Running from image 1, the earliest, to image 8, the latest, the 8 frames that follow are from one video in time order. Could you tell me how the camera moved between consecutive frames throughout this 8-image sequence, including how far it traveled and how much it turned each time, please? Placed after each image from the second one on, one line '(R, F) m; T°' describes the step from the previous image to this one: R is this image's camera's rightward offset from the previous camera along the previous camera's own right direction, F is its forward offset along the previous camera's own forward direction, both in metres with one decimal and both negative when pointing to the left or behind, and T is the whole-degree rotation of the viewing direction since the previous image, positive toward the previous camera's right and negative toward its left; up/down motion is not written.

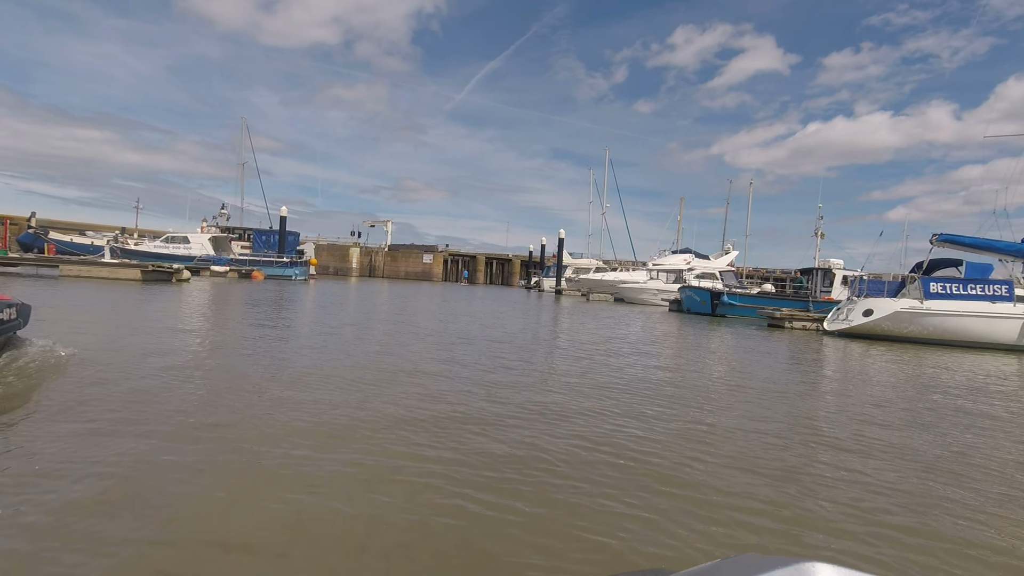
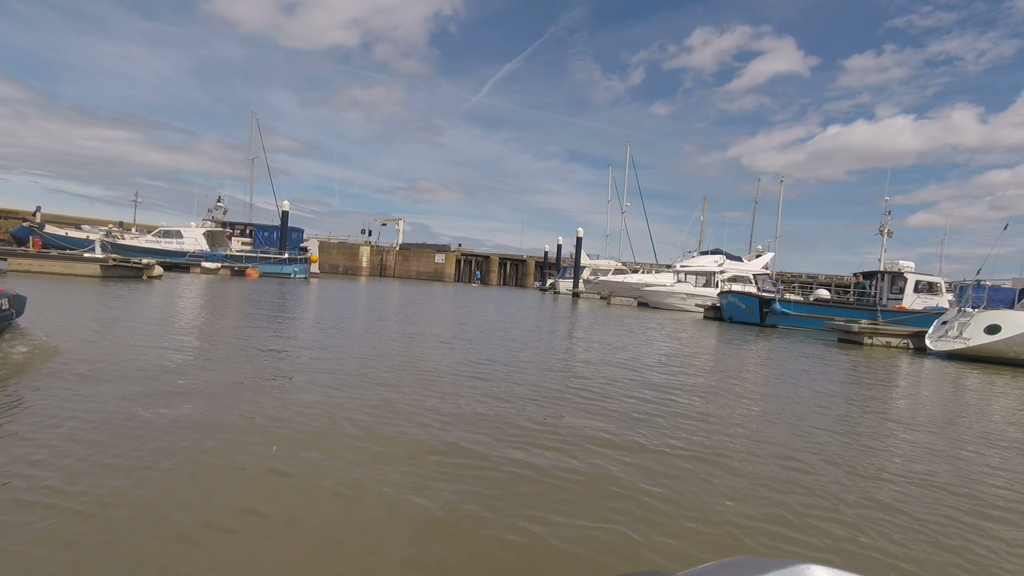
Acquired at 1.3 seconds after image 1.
(-0.1, +1.9) m; -1°
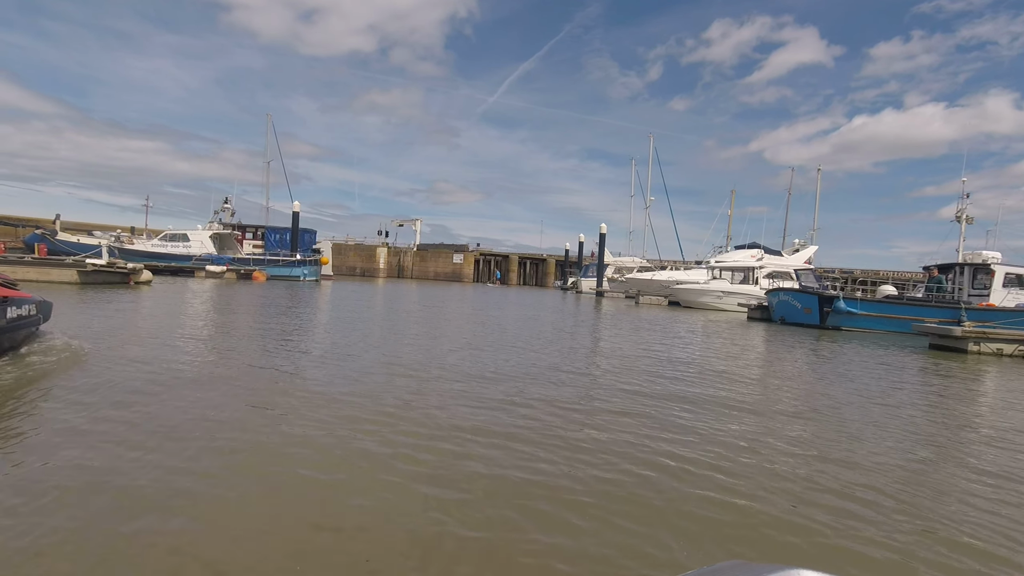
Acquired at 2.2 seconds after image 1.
(-0.1, +1.4) m; -2°
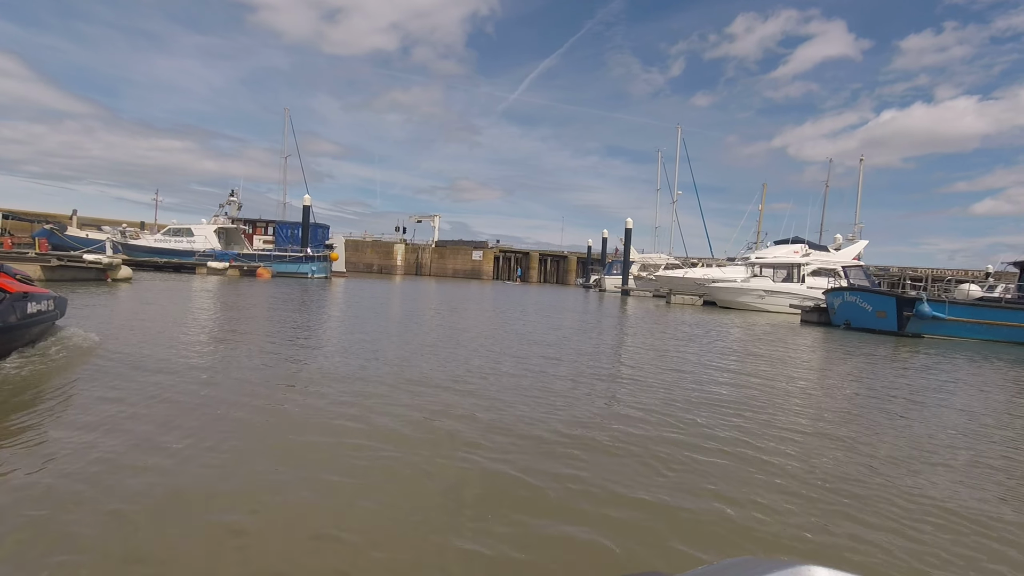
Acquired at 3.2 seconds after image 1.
(-0.1, +1.5) m; -2°
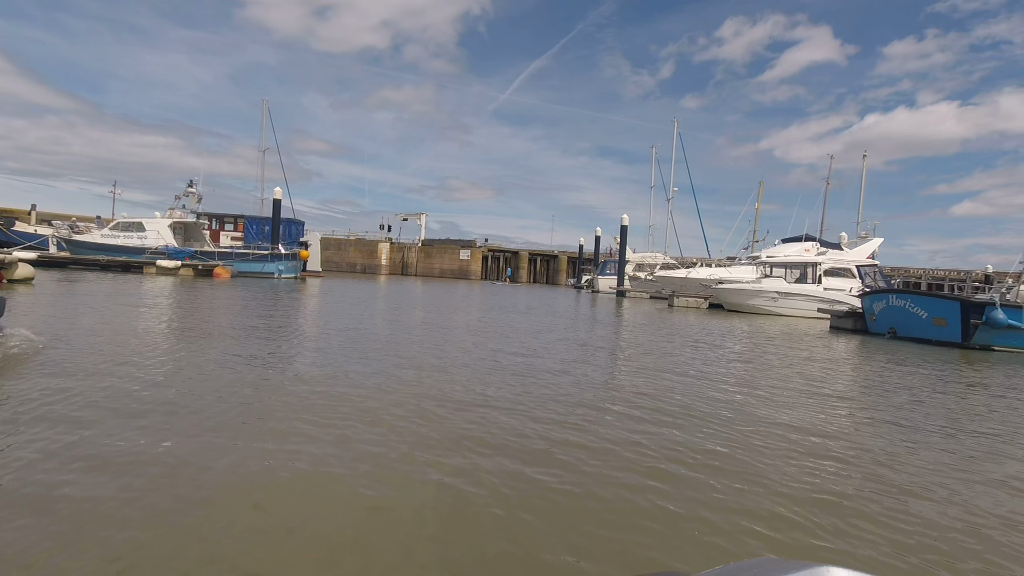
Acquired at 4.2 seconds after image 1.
(+0.1, +1.8) m; +1°
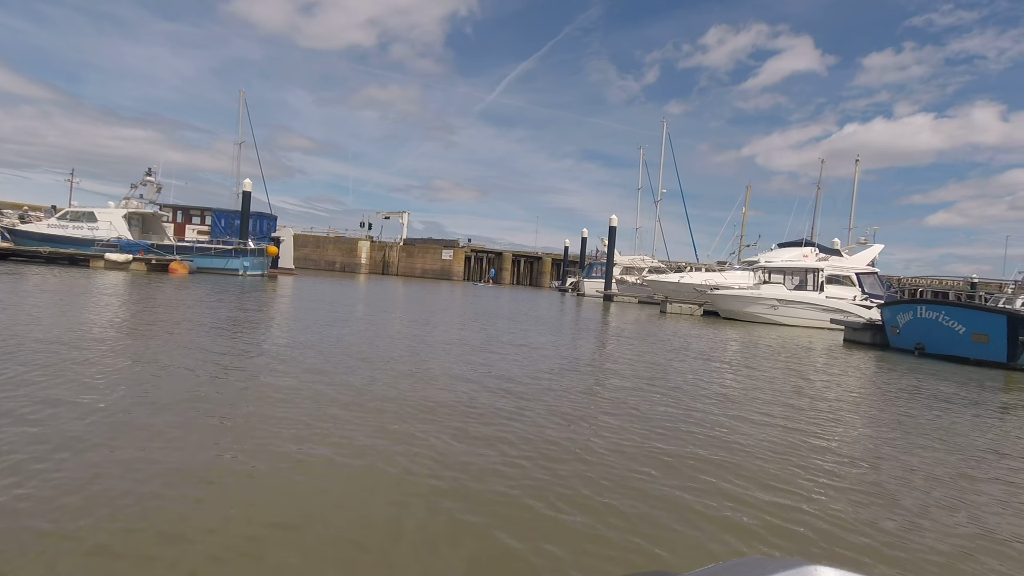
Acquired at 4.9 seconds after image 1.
(0.0, +1.1) m; +2°
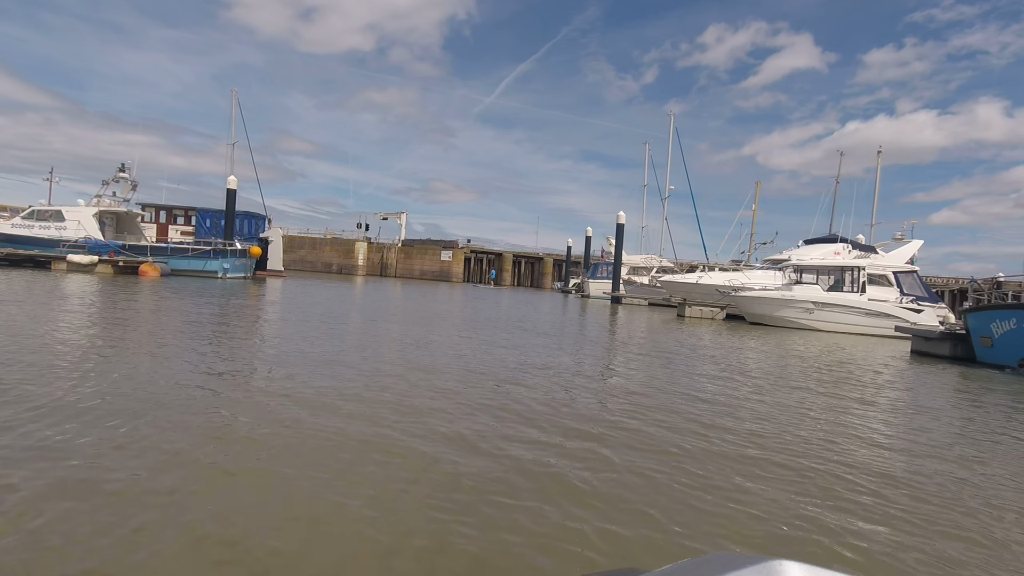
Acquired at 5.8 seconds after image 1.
(-0.1, +1.5) m; 0°
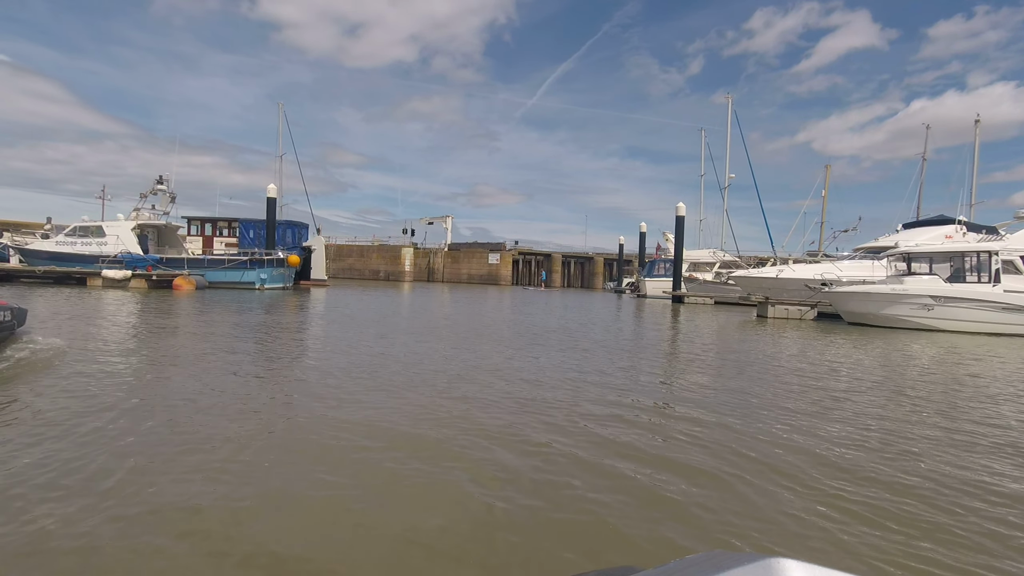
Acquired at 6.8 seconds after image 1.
(-0.2, +1.5) m; -5°
